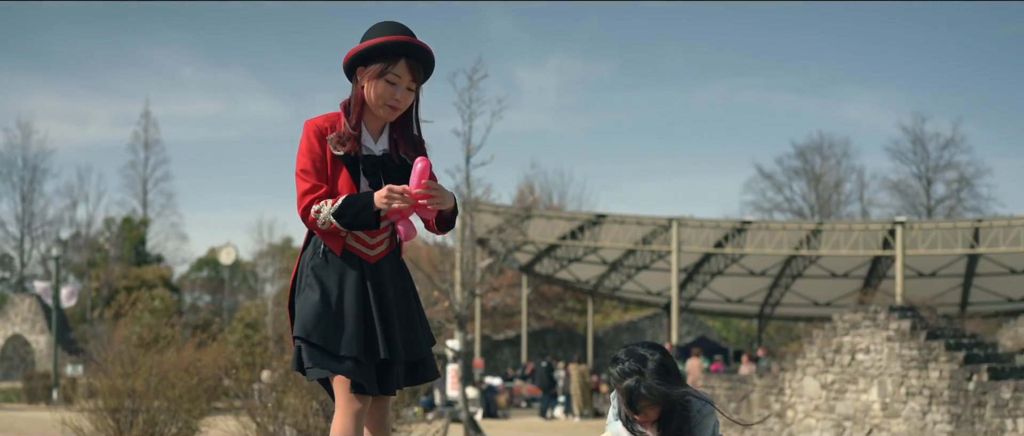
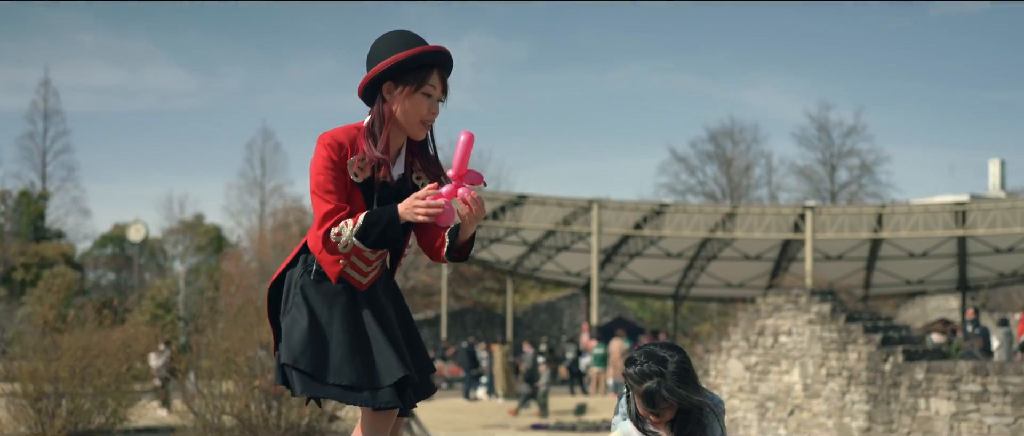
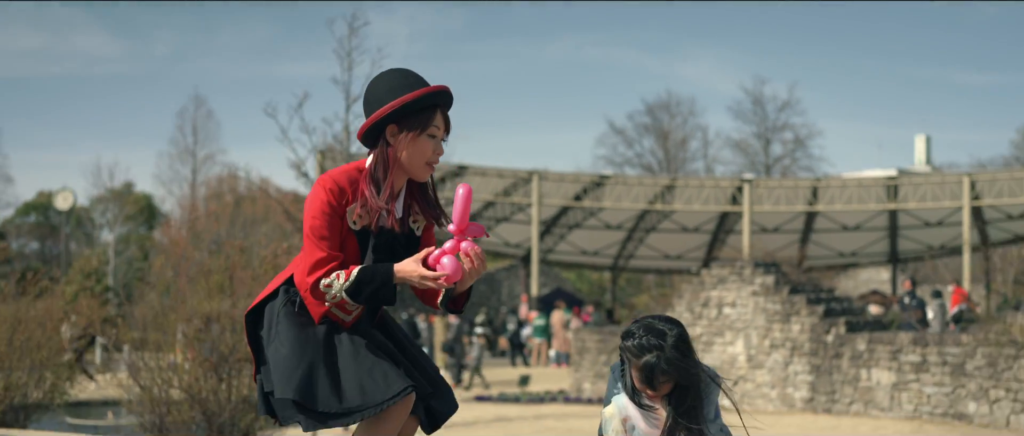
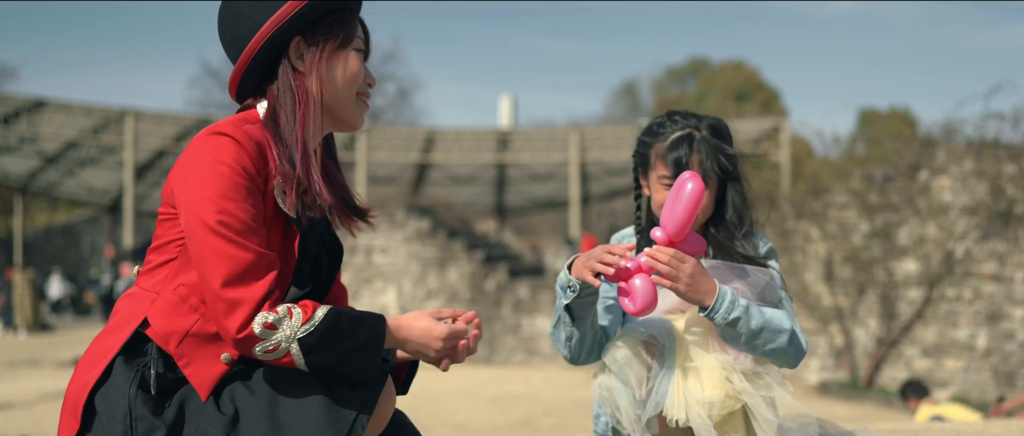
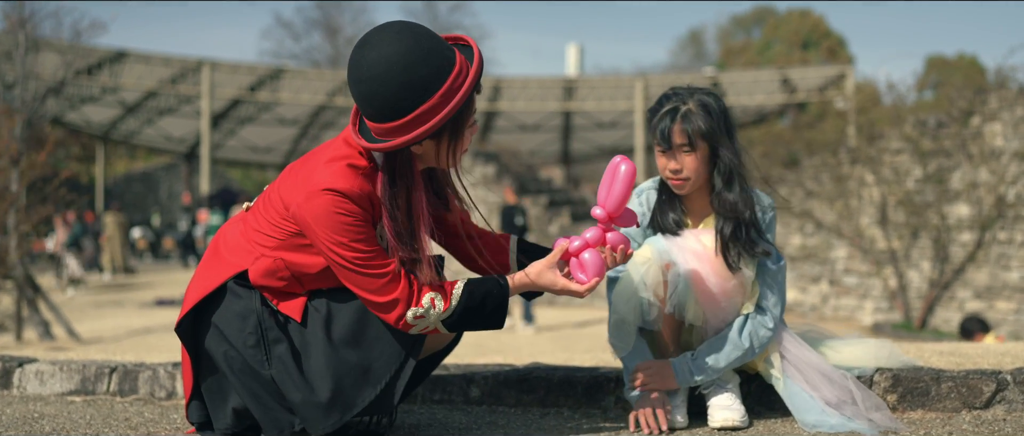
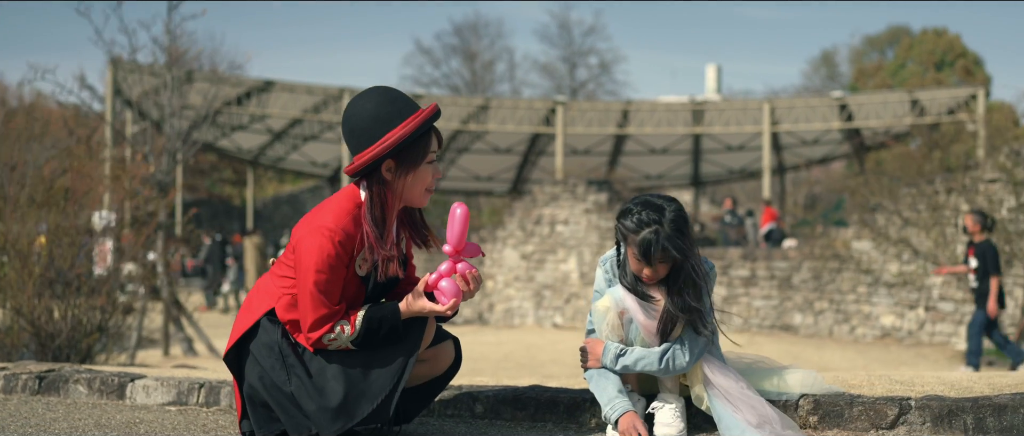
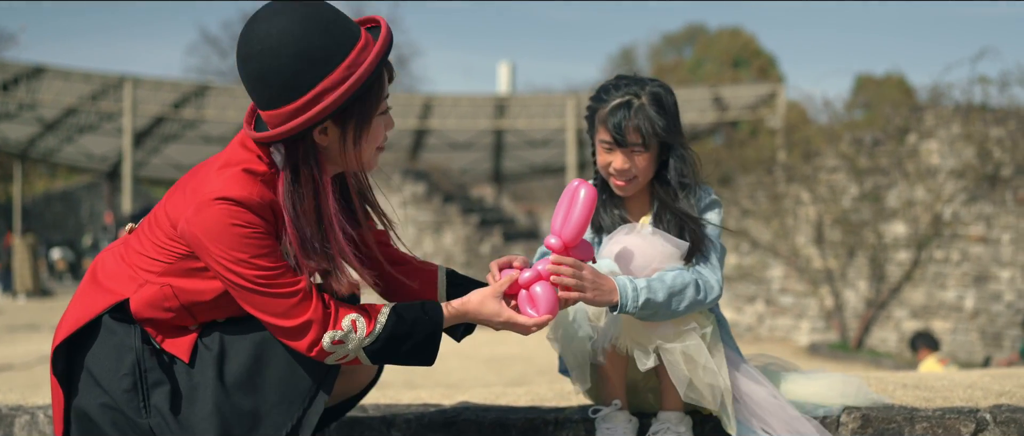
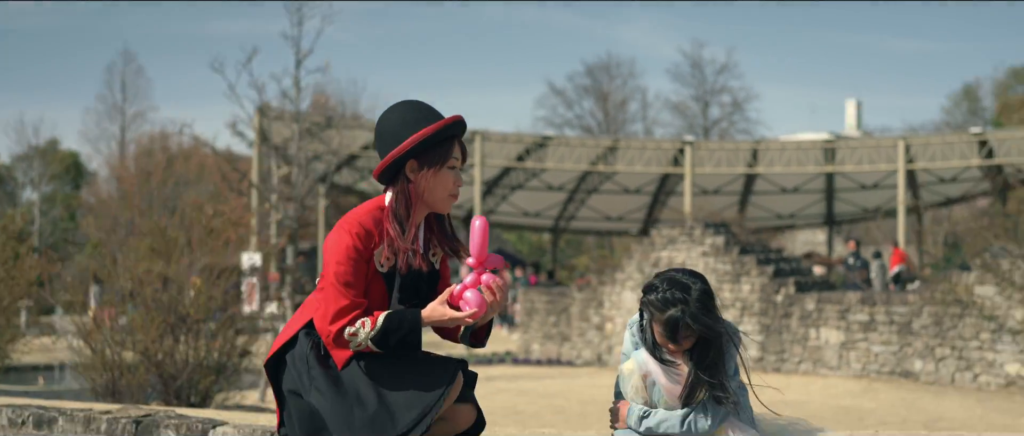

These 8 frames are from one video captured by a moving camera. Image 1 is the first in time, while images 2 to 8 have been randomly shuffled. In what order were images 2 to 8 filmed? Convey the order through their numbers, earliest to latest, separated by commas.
2, 3, 8, 6, 5, 7, 4
